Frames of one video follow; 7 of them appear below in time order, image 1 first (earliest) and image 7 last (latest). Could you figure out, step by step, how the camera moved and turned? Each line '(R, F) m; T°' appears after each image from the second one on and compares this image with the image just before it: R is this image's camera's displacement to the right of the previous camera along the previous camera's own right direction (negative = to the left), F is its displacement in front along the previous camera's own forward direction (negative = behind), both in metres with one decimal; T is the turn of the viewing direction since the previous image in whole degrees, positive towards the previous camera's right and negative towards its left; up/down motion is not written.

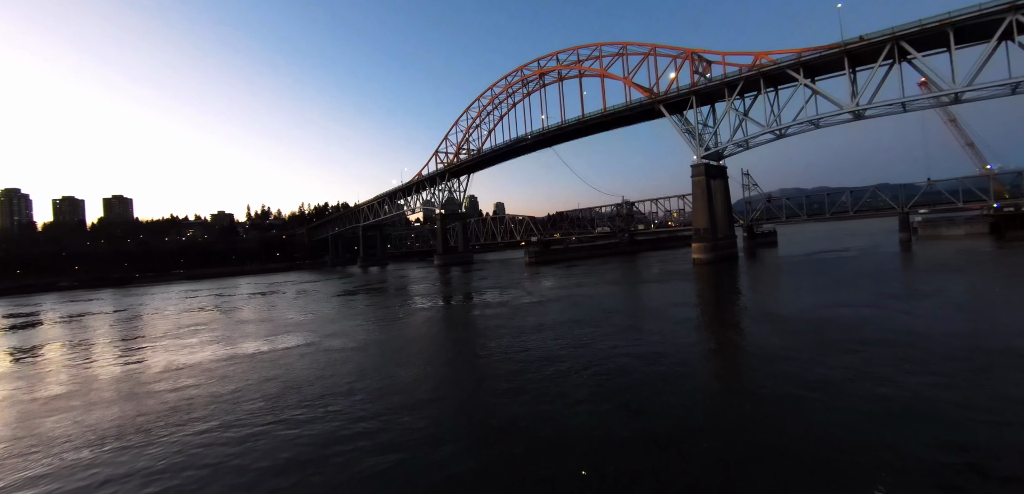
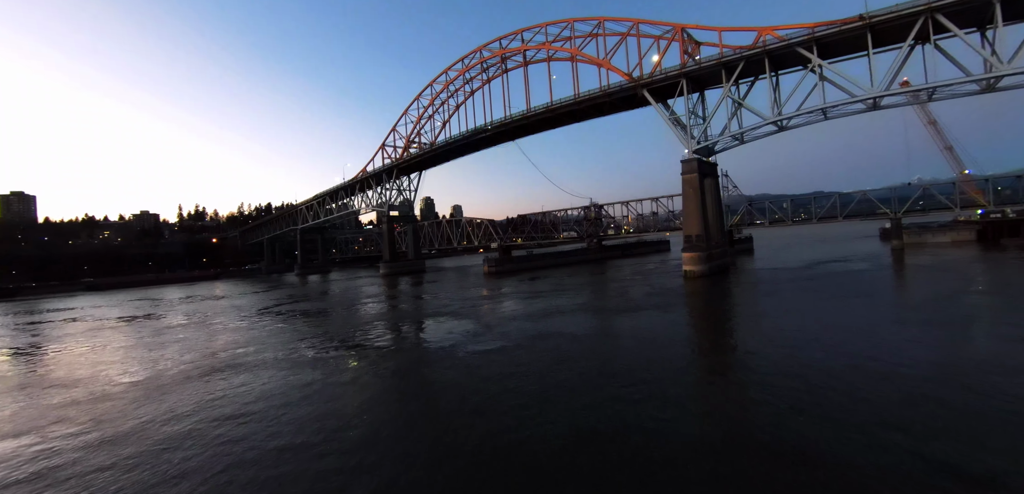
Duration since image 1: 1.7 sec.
(+0.3, +6.5) m; +6°
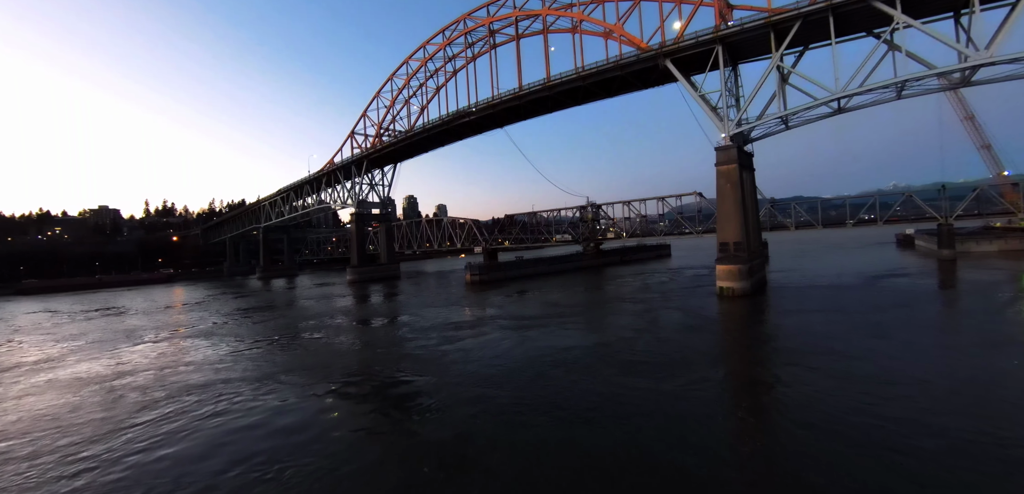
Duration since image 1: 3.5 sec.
(-0.1, +6.2) m; +2°
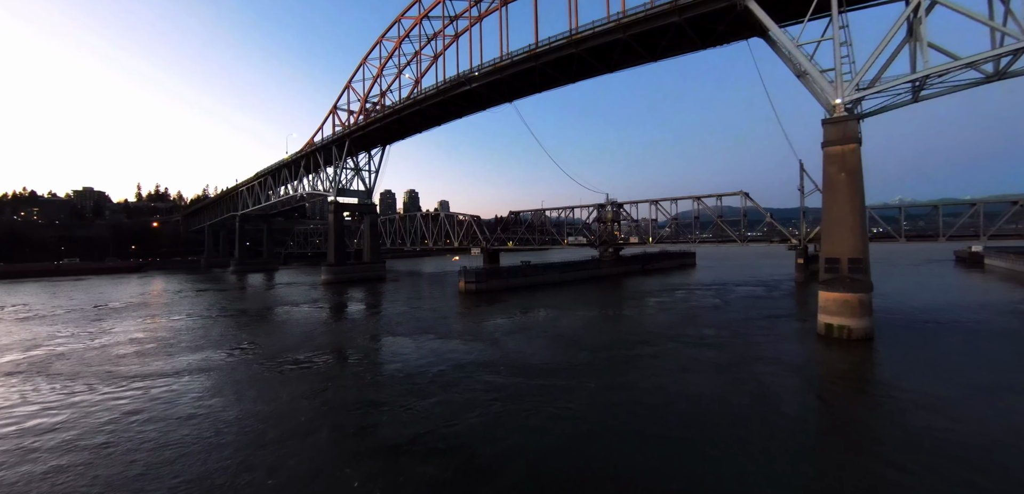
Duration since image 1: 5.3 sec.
(-0.3, +6.8) m; 0°
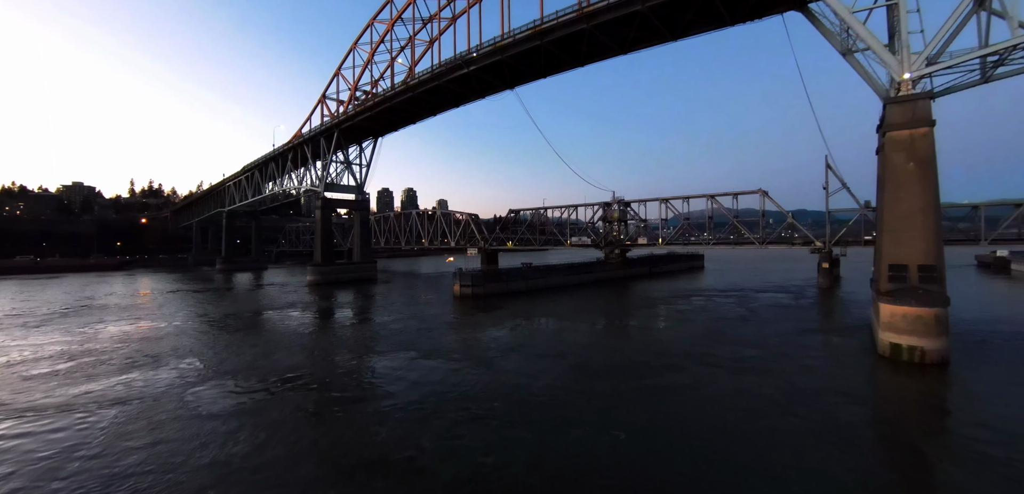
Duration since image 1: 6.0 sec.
(-0.1, +2.5) m; 0°
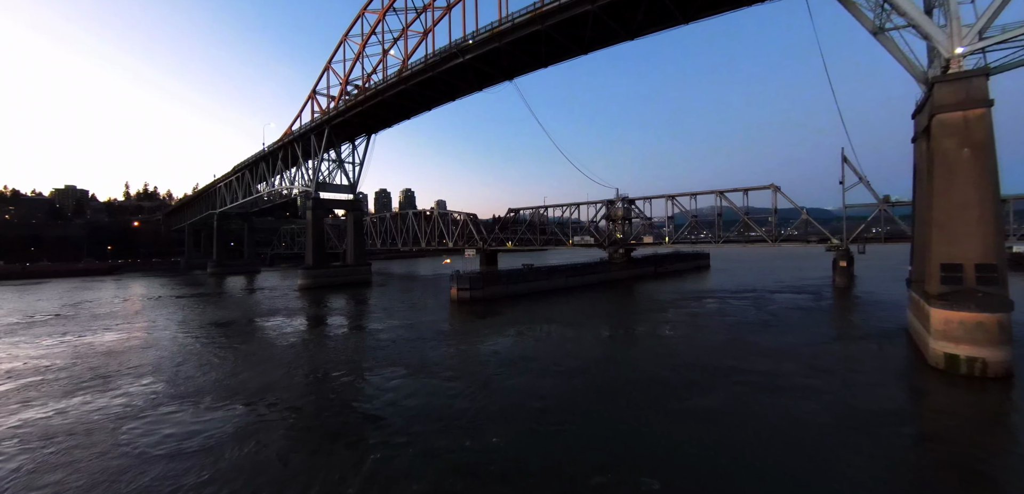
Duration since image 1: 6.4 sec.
(-0.1, +1.5) m; 0°
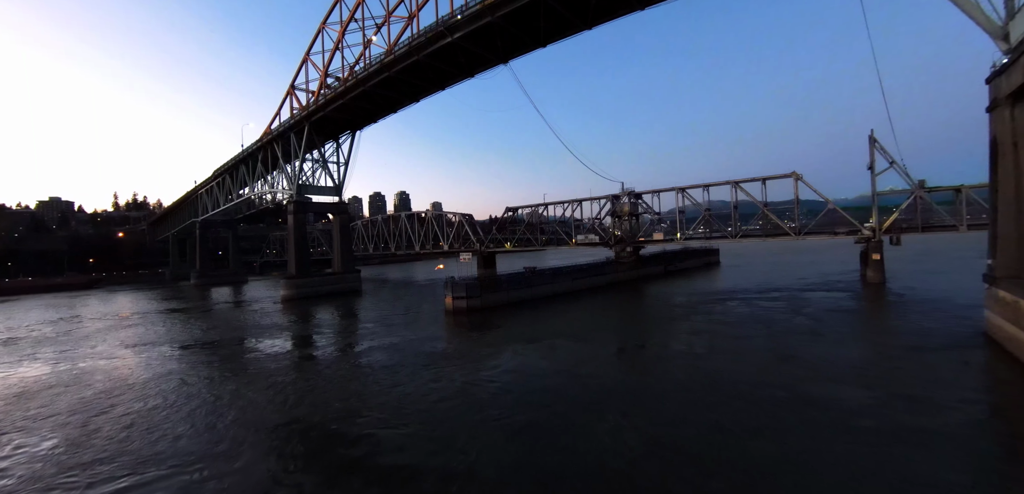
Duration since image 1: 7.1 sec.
(-0.1, +2.5) m; 0°
